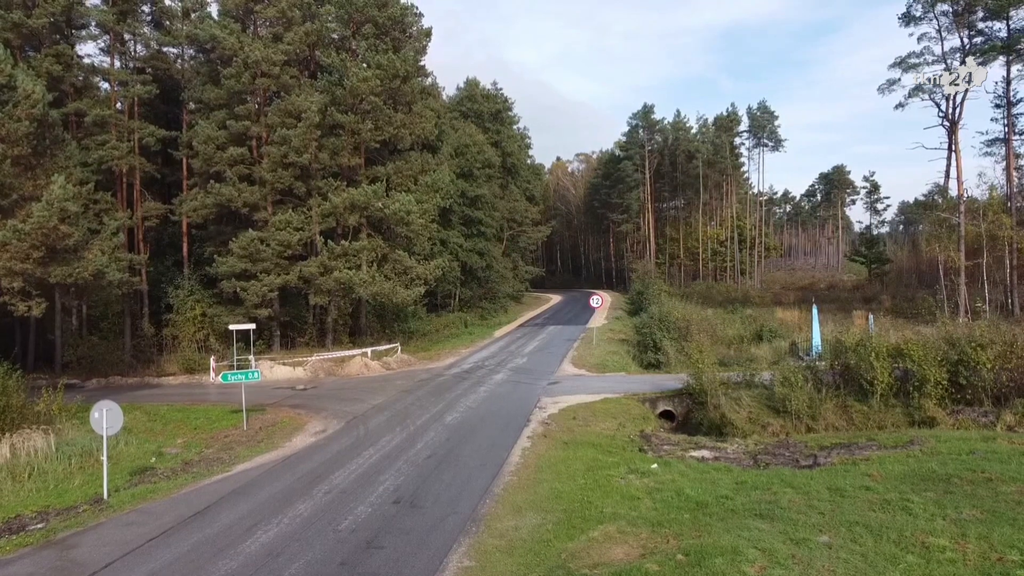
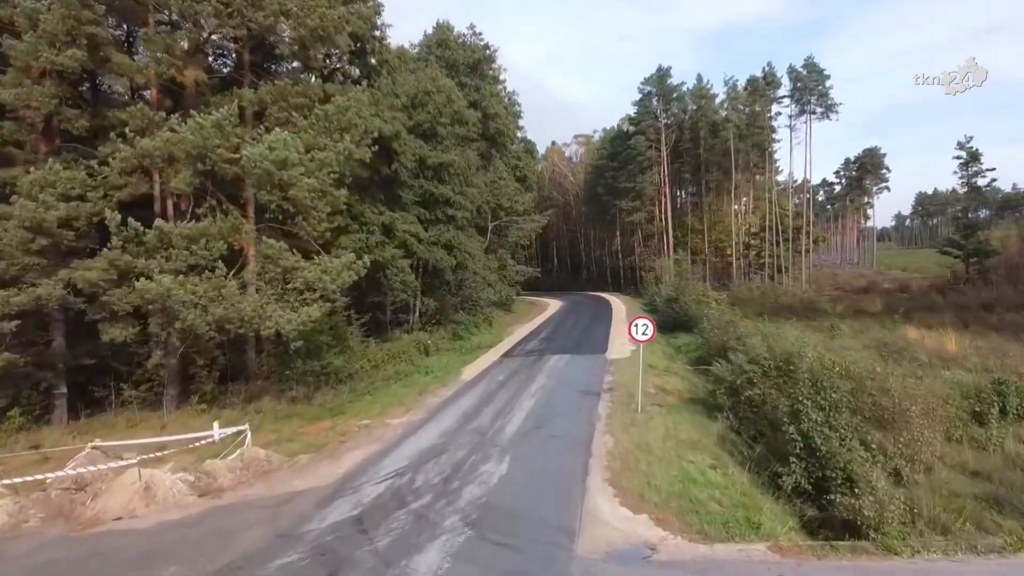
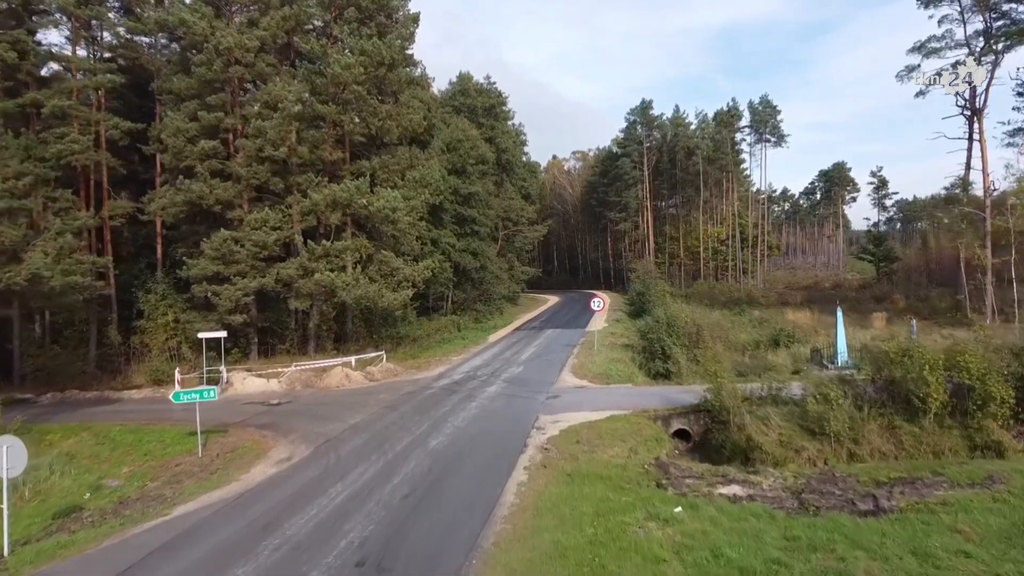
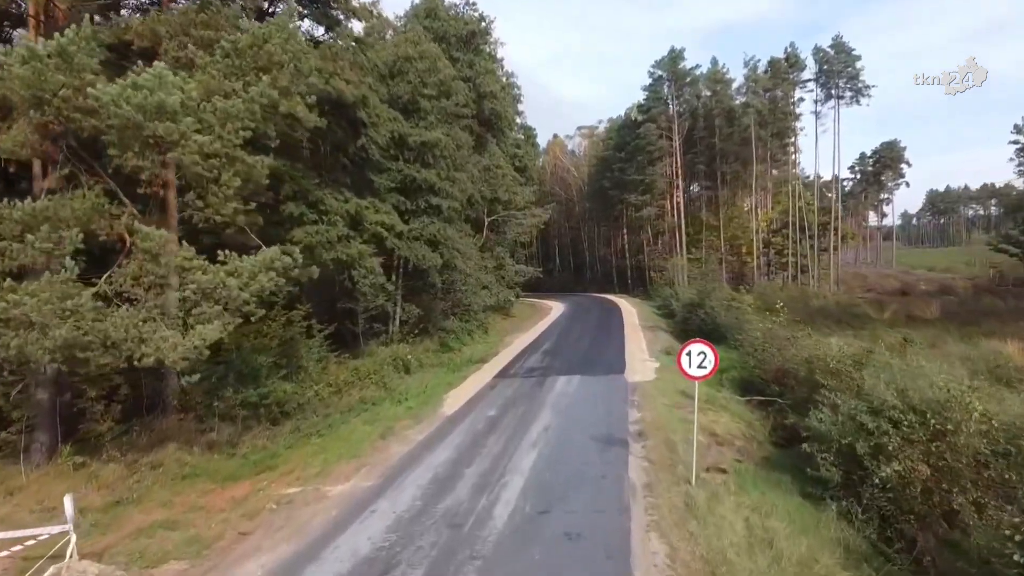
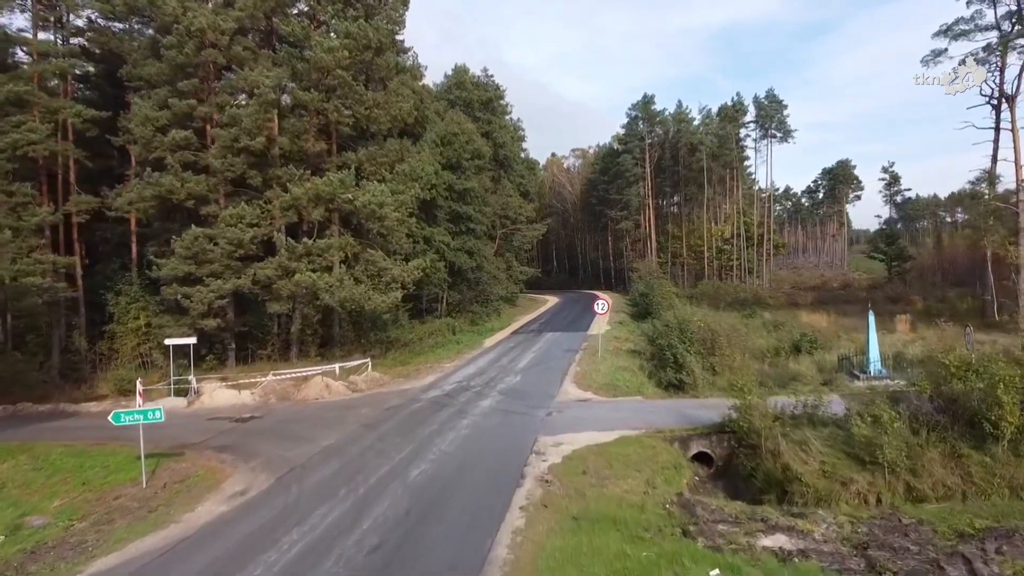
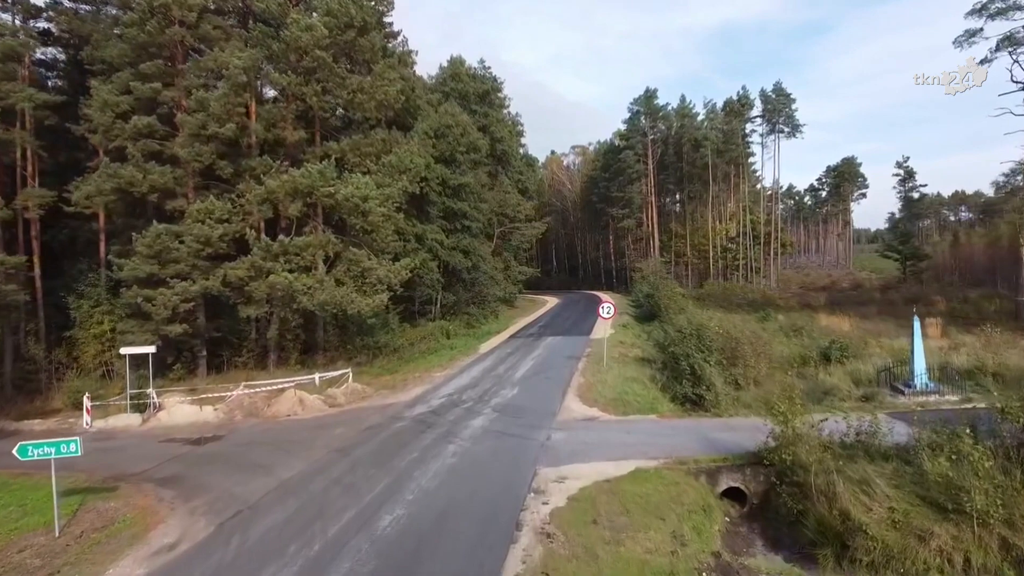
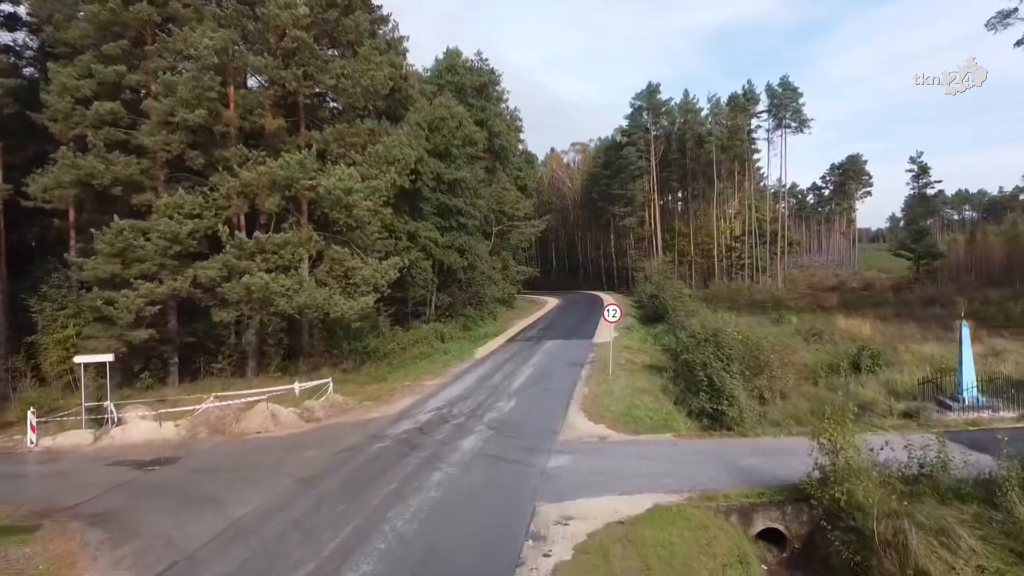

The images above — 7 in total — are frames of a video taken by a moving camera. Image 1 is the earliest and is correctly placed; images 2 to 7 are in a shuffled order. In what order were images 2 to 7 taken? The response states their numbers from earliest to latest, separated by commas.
3, 5, 6, 7, 2, 4
